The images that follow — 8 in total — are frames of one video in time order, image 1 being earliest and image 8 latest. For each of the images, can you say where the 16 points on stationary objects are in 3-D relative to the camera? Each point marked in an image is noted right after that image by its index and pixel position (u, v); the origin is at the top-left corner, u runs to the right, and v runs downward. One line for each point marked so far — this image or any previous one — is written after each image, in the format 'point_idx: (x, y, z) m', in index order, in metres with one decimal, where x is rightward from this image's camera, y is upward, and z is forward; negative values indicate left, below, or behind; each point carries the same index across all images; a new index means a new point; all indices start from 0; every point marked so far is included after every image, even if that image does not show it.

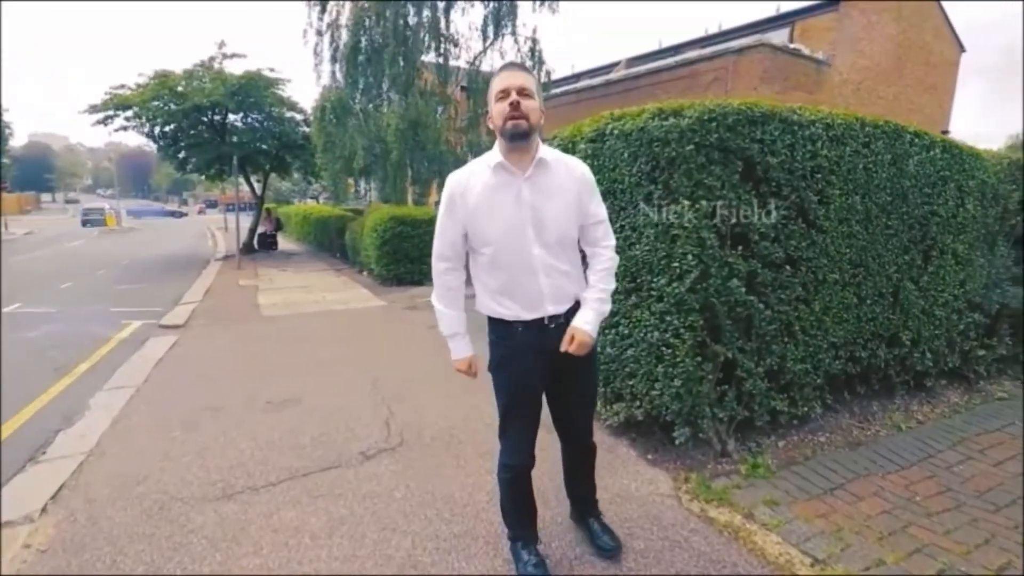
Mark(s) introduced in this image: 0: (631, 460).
0: (+0.8, -1.1, +3.3) m
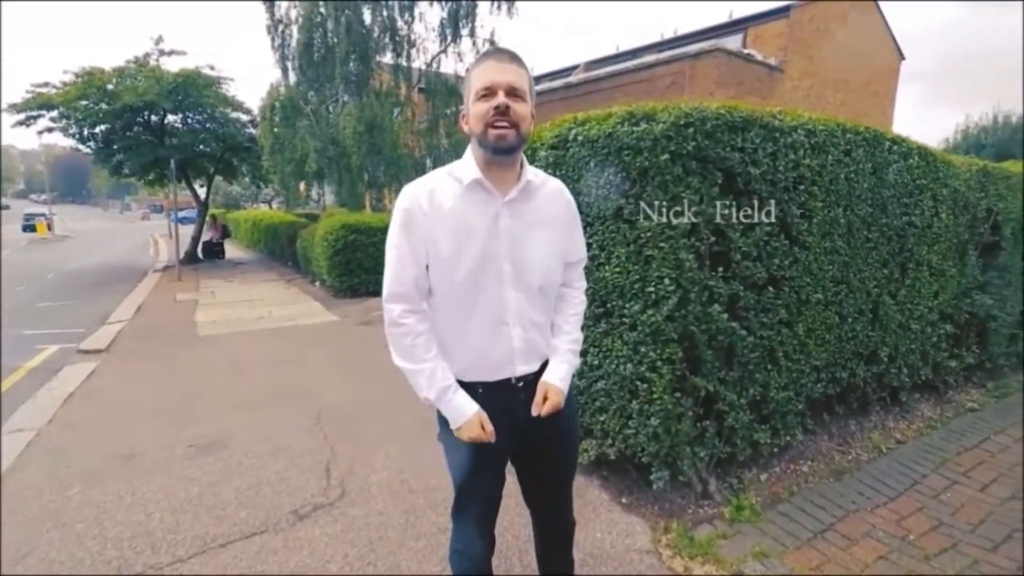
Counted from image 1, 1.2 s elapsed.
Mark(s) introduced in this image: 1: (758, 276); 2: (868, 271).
0: (+0.5, -1.3, +2.9) m
1: (+1.3, +0.1, +2.7) m
2: (+2.4, +0.1, +3.4) m
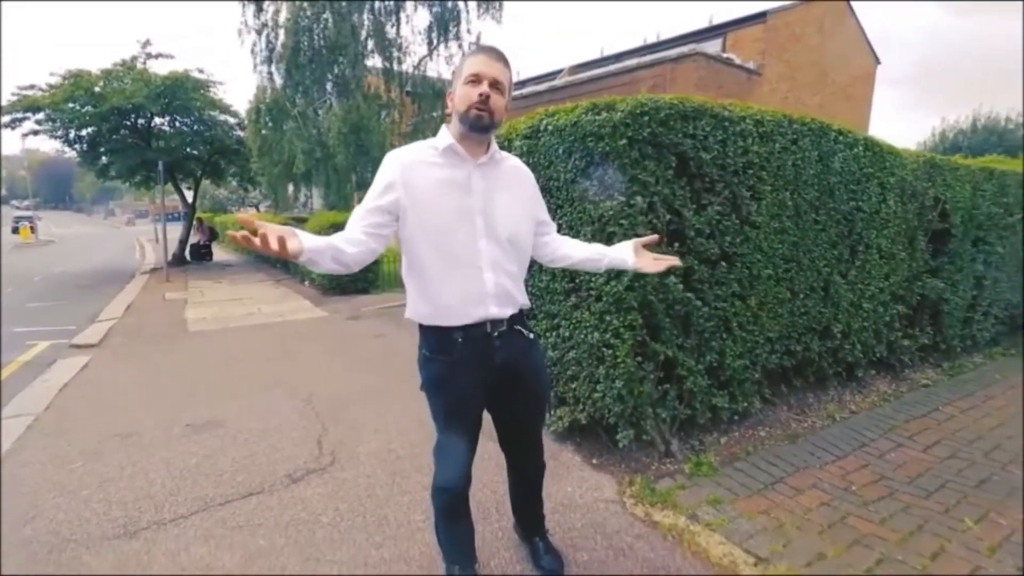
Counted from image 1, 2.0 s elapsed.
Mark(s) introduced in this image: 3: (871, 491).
0: (+0.4, -1.1, +3.2) m
1: (+1.2, +0.2, +3.0) m
2: (+2.2, +0.3, +3.7) m
3: (+2.2, -1.2, +3.1) m
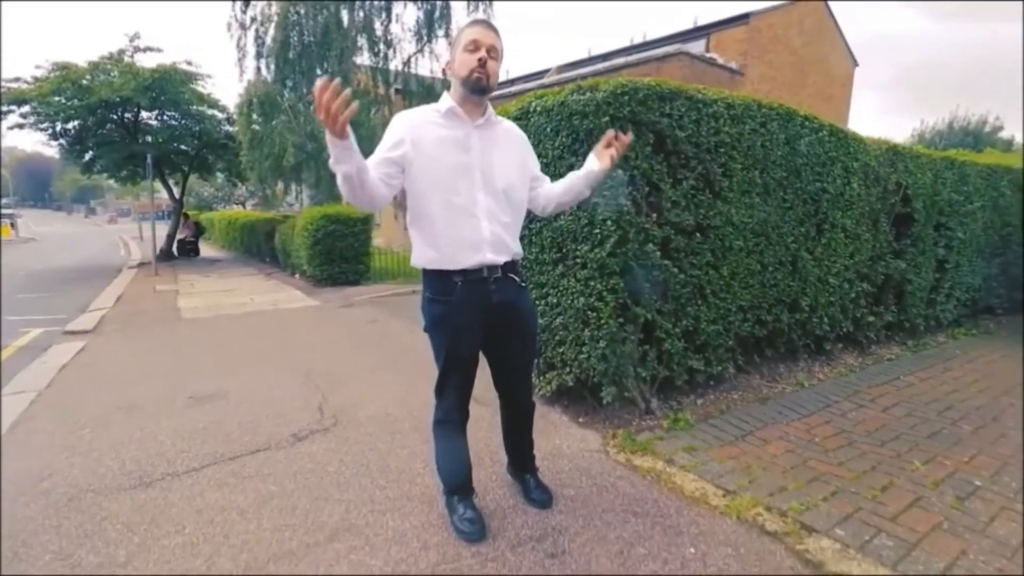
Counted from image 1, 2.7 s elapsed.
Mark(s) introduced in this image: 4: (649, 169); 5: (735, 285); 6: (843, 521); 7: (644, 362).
0: (+0.3, -0.9, +3.4) m
1: (+1.1, +0.4, +3.3) m
2: (+2.2, +0.5, +4.0) m
3: (+2.1, -1.0, +3.4) m
4: (+0.8, +0.7, +3.2) m
5: (+1.6, 0.0, +3.7) m
6: (+1.6, -1.1, +2.4) m
7: (+0.9, -0.5, +3.4) m
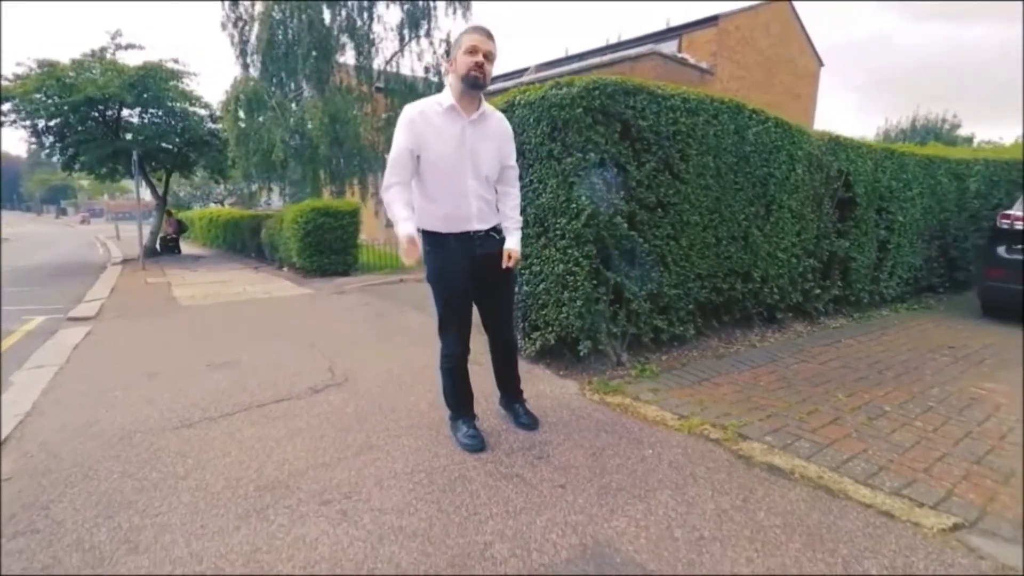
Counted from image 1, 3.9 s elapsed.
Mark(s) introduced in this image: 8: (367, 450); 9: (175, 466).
0: (+0.3, -0.7, +4.0) m
1: (+1.0, +0.7, +3.9) m
2: (+2.0, +0.7, +4.6) m
3: (+2.0, -0.8, +4.0) m
4: (+0.8, +1.0, +3.7) m
5: (+1.5, +0.3, +4.3) m
6: (+1.5, -0.8, +3.0) m
7: (+0.8, -0.3, +4.0) m
8: (-0.8, -0.9, +2.8) m
9: (-1.9, -1.0, +2.8) m
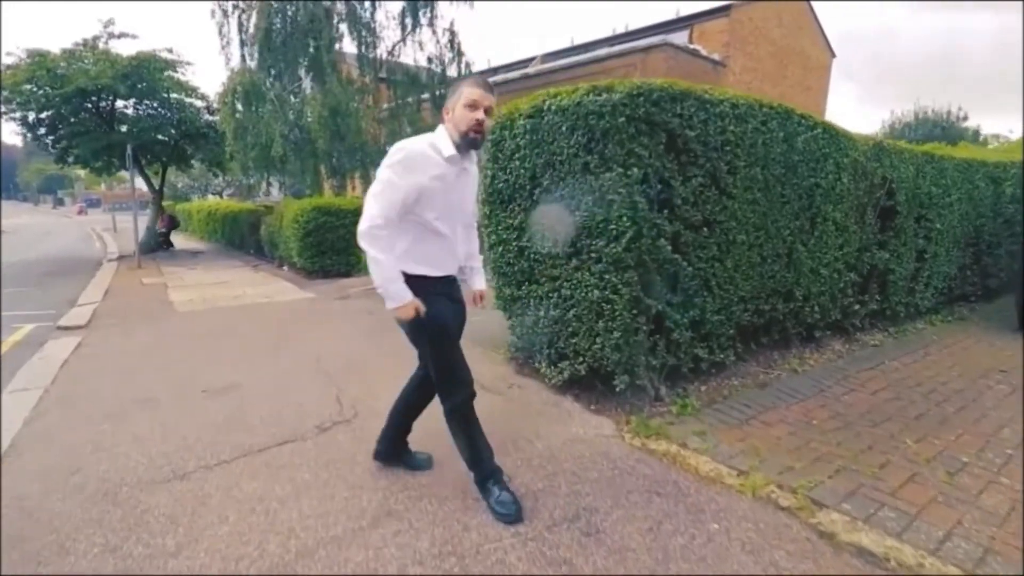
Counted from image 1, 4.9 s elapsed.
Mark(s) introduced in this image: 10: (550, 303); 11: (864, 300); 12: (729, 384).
0: (+0.5, -0.9, +3.6) m
1: (+1.2, +0.5, +3.5) m
2: (+2.2, +0.6, +4.2) m
3: (+2.2, -1.0, +3.6) m
4: (+1.0, +0.8, +3.3) m
5: (+1.7, +0.1, +3.9) m
6: (+1.7, -1.1, +2.6) m
7: (+1.0, -0.5, +3.6) m
8: (-0.6, -1.1, +2.5) m
9: (-1.7, -1.2, +2.5) m
10: (+0.3, -0.1, +3.8) m
11: (+4.0, -0.1, +5.8) m
12: (+1.8, -0.8, +4.1) m
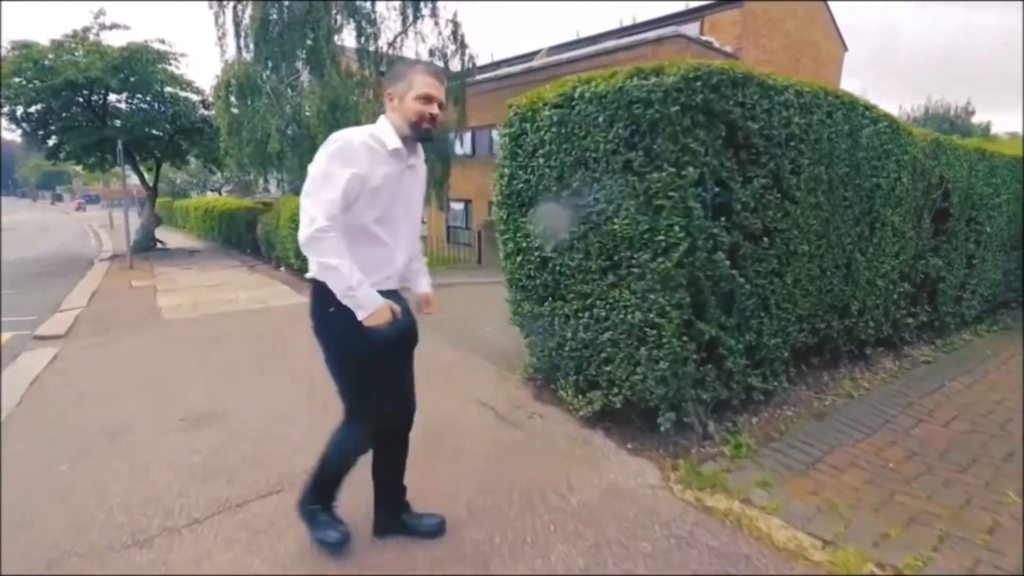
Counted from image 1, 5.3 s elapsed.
0: (+0.6, -1.0, +3.1) m
1: (+1.4, +0.4, +2.9) m
2: (+2.4, +0.4, +3.7) m
3: (+2.4, -1.1, +3.1) m
4: (+1.1, +0.7, +2.8) m
5: (+1.9, 0.0, +3.4) m
6: (+1.9, -1.2, +2.1) m
7: (+1.1, -0.6, +3.0) m
8: (-0.5, -1.2, +1.9) m
9: (-1.5, -1.3, +1.9) m
10: (+0.4, -0.2, +3.3) m
11: (+4.2, -0.2, +5.3) m
12: (+1.9, -0.9, +3.6) m
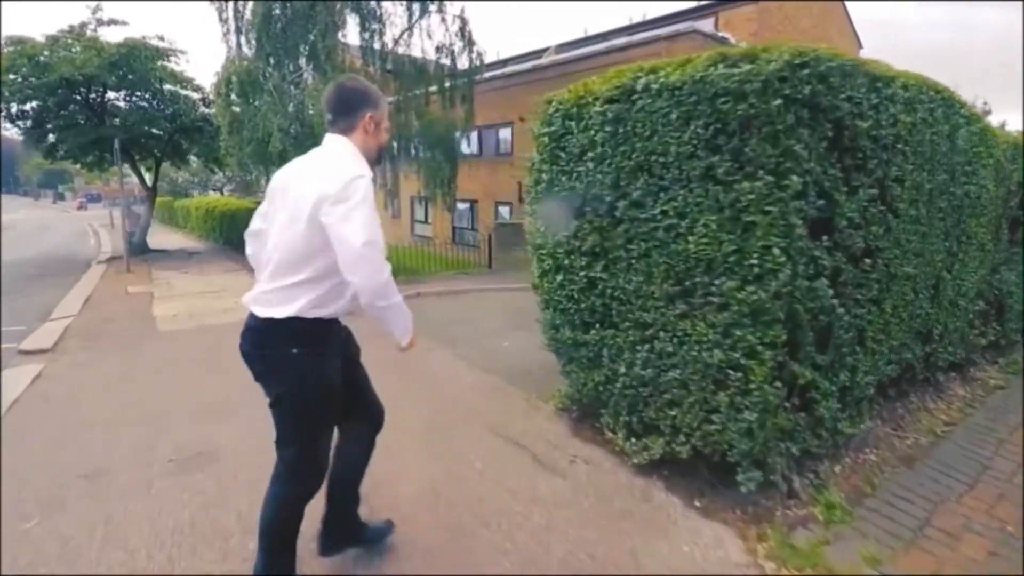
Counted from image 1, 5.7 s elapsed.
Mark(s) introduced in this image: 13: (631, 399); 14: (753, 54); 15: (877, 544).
0: (+0.8, -1.1, +2.6) m
1: (+1.6, +0.2, +2.4) m
2: (+2.6, +0.3, +3.2) m
3: (+2.6, -1.2, +2.6) m
4: (+1.4, +0.5, +2.3) m
5: (+2.1, -0.2, +2.9) m
6: (+2.1, -1.4, +1.6) m
7: (+1.4, -0.7, +2.5) m
8: (-0.2, -1.4, +1.4) m
9: (-1.3, -1.5, +1.4) m
10: (+0.7, -0.4, +2.8) m
11: (+4.4, -0.4, +4.8) m
12: (+2.1, -1.1, +3.1) m
13: (+0.7, -0.6, +2.9) m
14: (+1.0, +1.0, +2.2) m
15: (+1.7, -1.2, +2.4) m
